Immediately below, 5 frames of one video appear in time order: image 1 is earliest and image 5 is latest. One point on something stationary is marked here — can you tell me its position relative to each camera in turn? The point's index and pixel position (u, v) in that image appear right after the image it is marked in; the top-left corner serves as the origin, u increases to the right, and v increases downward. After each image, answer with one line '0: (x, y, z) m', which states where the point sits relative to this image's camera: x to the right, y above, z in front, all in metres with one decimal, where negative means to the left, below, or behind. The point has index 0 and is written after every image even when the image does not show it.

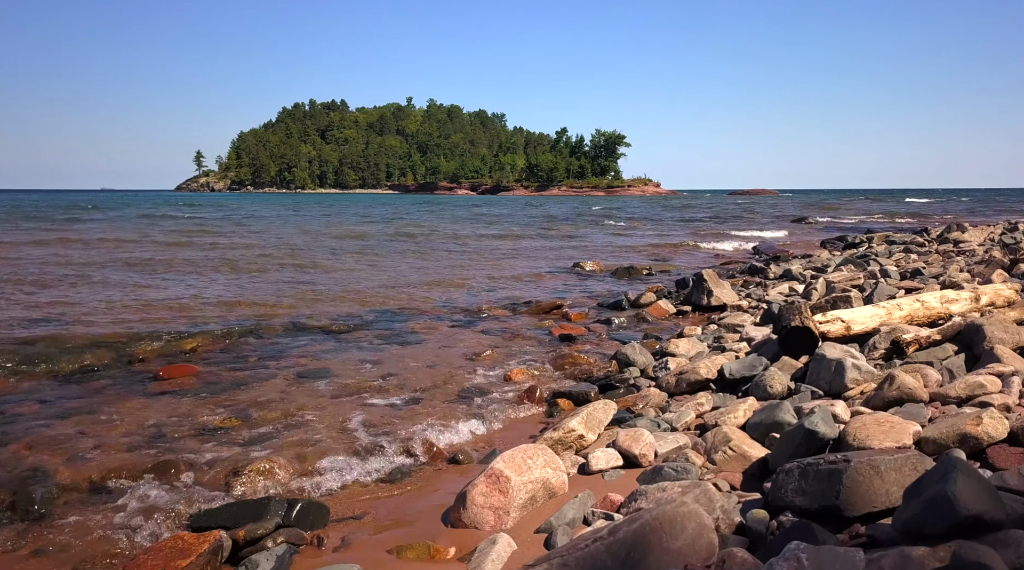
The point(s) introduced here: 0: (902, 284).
0: (+5.9, 0.0, +13.1) m
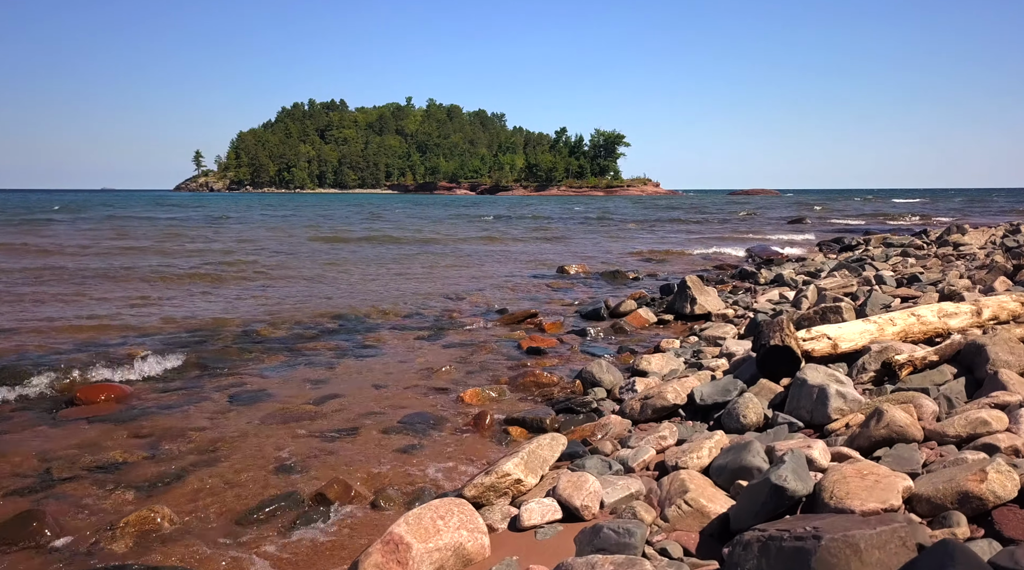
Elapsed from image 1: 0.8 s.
0: (+5.4, -0.1, +12.3) m
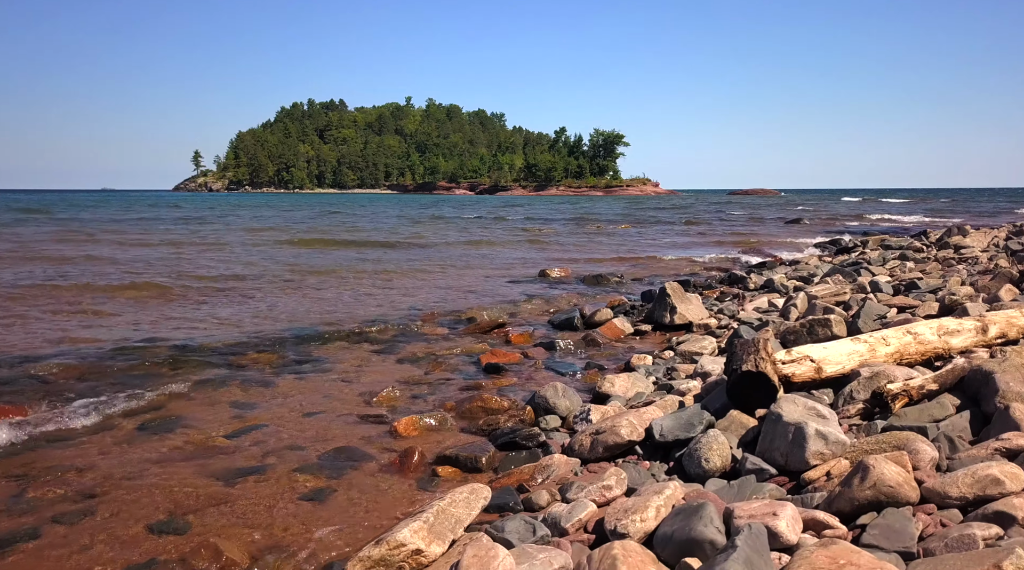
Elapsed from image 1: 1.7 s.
0: (+4.9, -0.2, +11.3) m
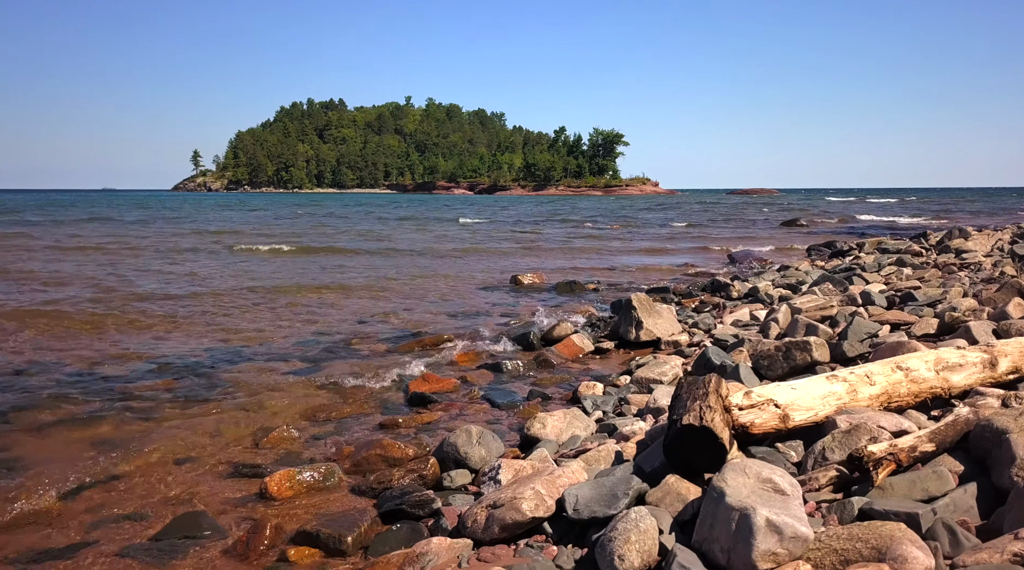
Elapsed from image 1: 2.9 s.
0: (+4.3, -0.4, +9.9) m
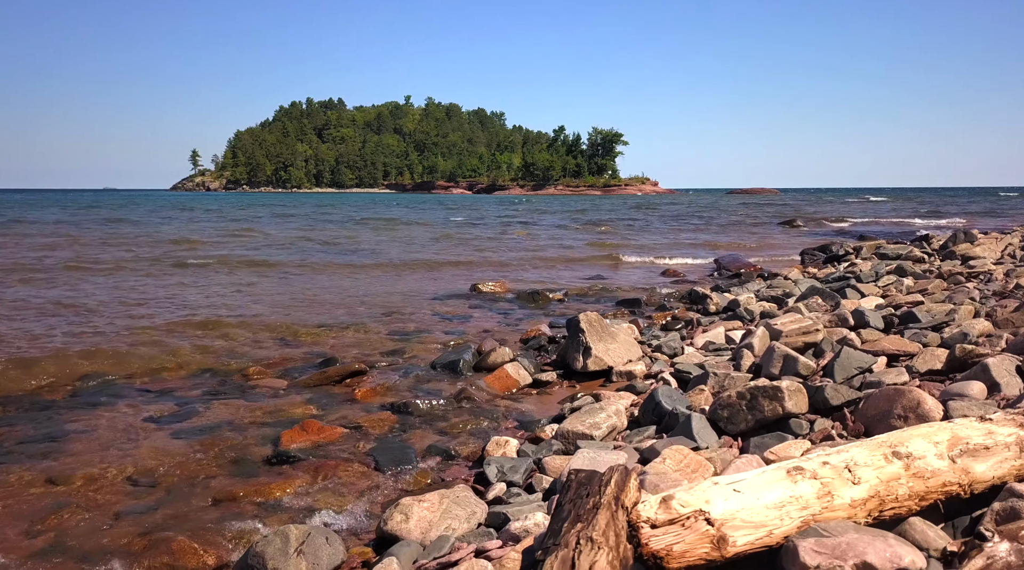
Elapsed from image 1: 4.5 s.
0: (+3.4, -0.6, +8.1) m
